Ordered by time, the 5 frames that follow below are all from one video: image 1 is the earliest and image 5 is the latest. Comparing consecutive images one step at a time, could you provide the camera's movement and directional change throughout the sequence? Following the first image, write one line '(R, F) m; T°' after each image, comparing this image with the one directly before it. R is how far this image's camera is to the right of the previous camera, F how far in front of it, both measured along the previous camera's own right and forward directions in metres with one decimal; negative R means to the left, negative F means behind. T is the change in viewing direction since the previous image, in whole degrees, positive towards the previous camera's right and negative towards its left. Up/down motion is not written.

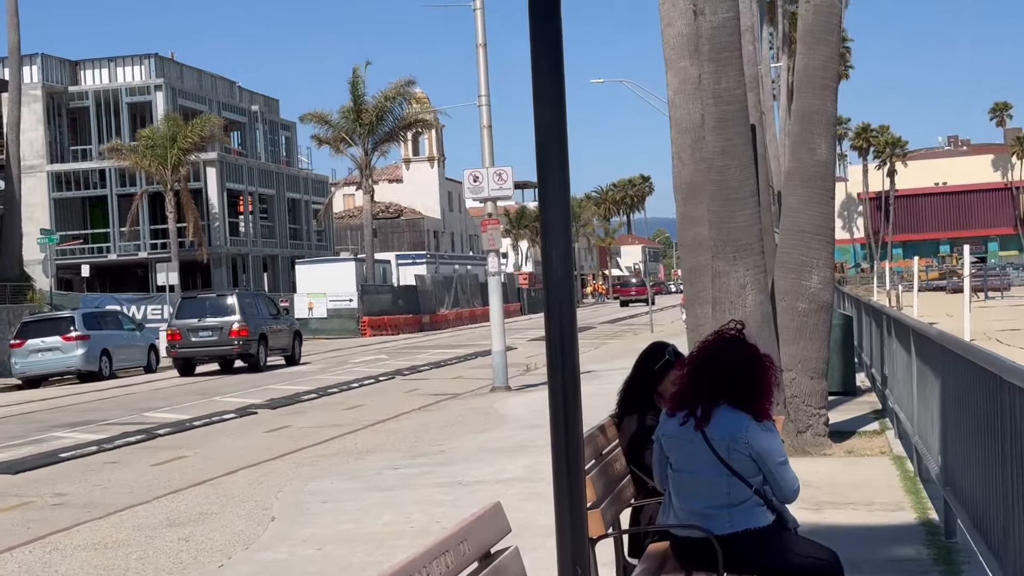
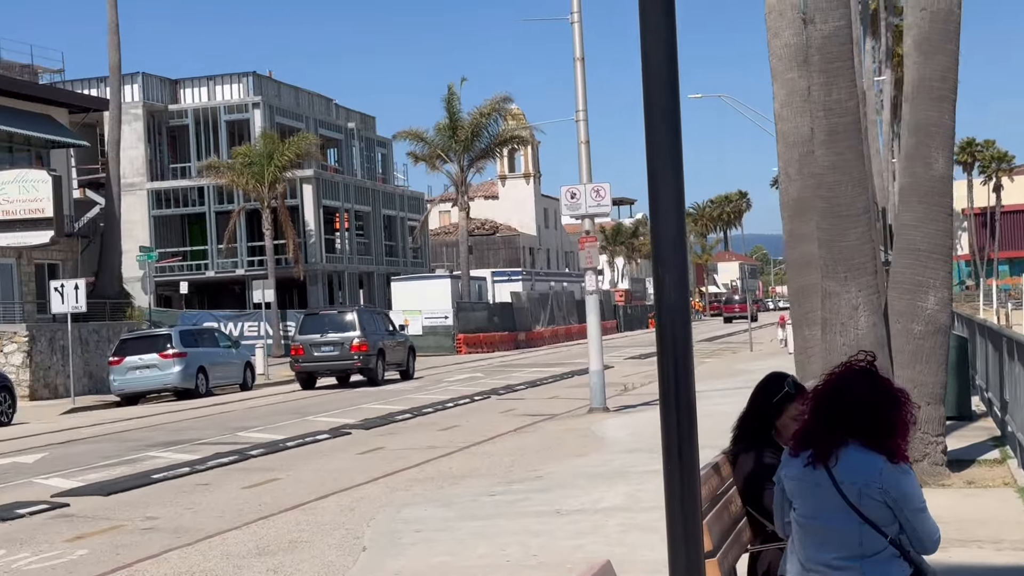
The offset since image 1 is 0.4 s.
(0.0, +0.4) m; -4°
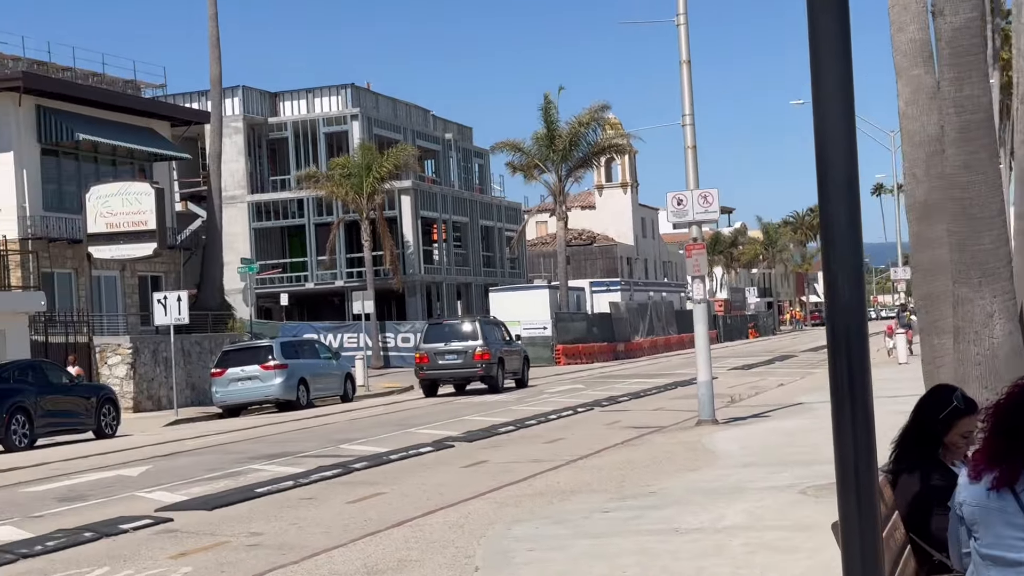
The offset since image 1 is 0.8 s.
(-0.1, +0.4) m; -4°
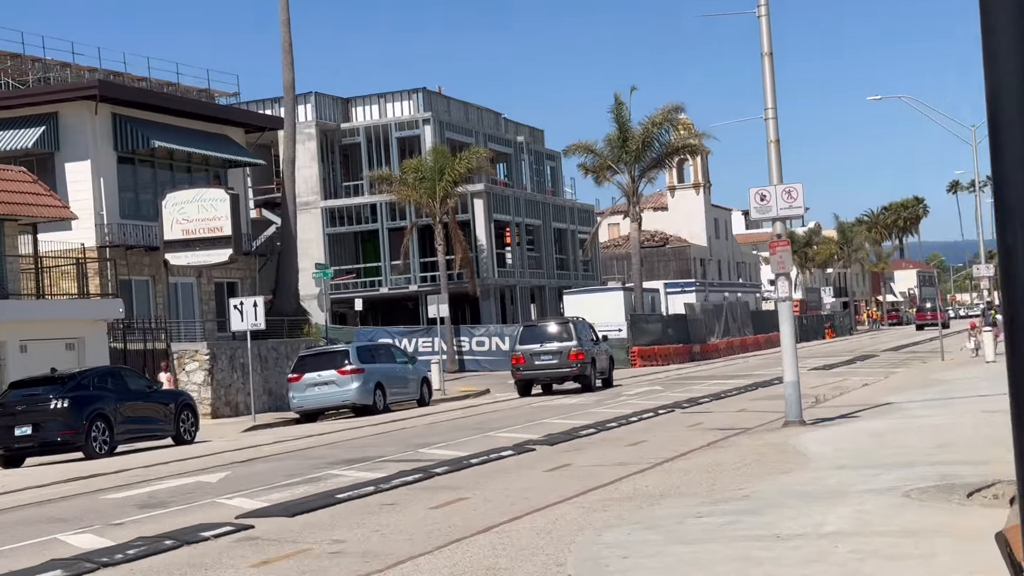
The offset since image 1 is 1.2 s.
(-0.1, +0.3) m; -3°
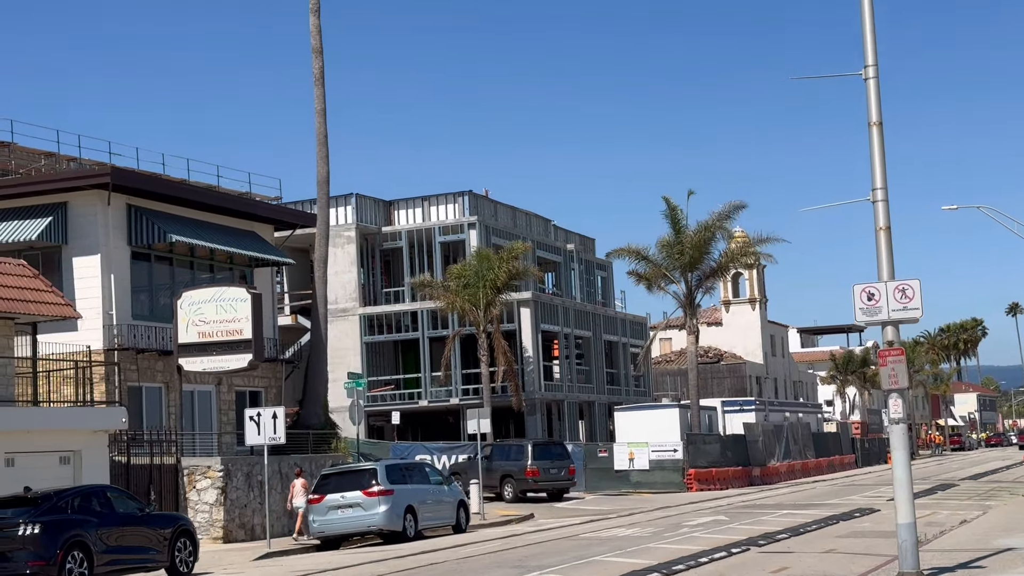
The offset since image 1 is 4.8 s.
(-0.1, +3.3) m; -2°
